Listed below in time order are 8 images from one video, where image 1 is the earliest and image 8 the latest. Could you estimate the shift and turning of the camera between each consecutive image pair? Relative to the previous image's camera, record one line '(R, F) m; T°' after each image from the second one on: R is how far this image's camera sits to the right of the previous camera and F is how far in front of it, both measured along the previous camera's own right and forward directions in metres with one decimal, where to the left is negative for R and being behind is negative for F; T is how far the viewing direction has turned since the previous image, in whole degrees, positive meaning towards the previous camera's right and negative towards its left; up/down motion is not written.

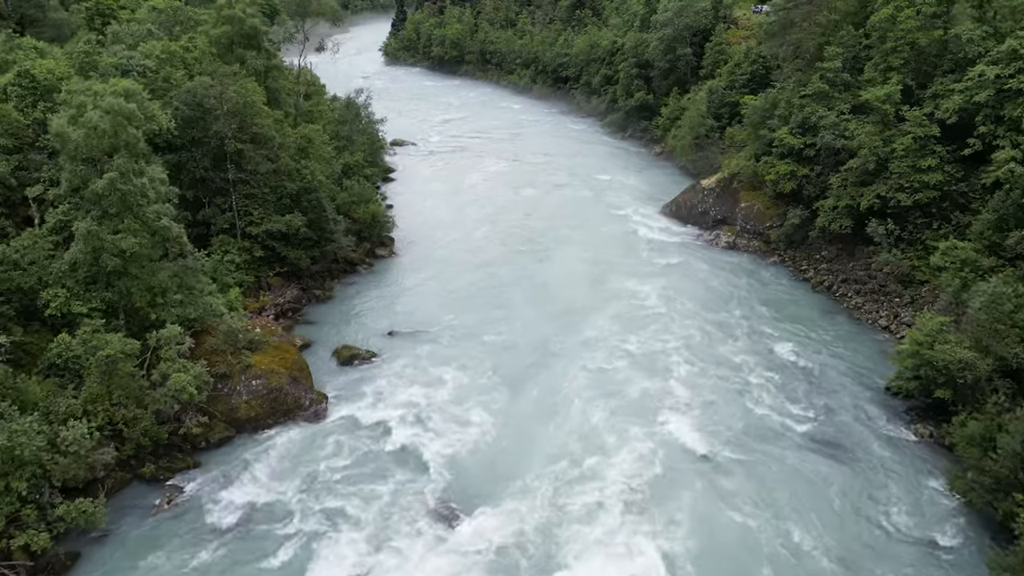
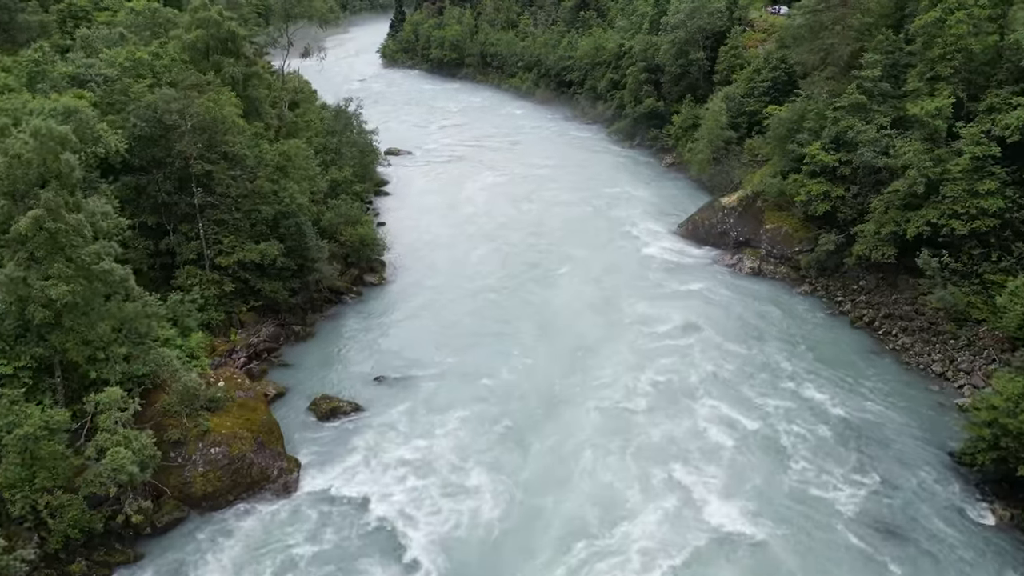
(0.0, +2.6) m; 0°
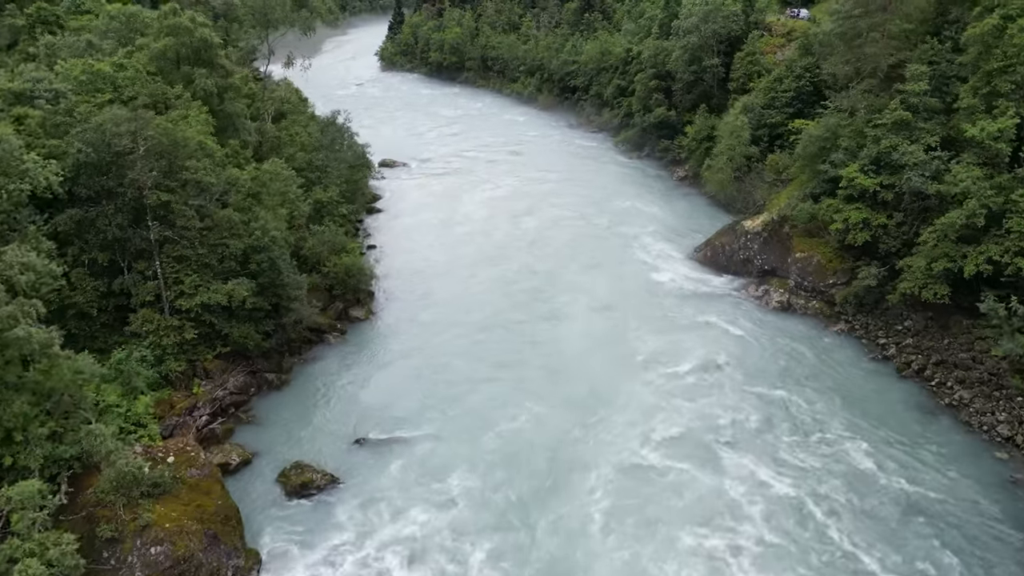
(0.0, +2.5) m; 0°
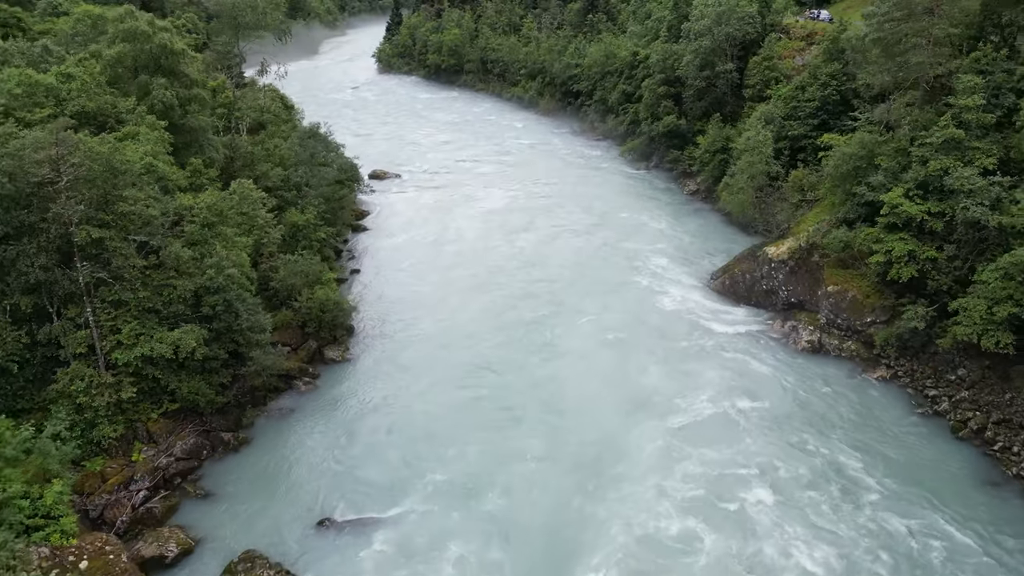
(+0.2, +2.6) m; 0°
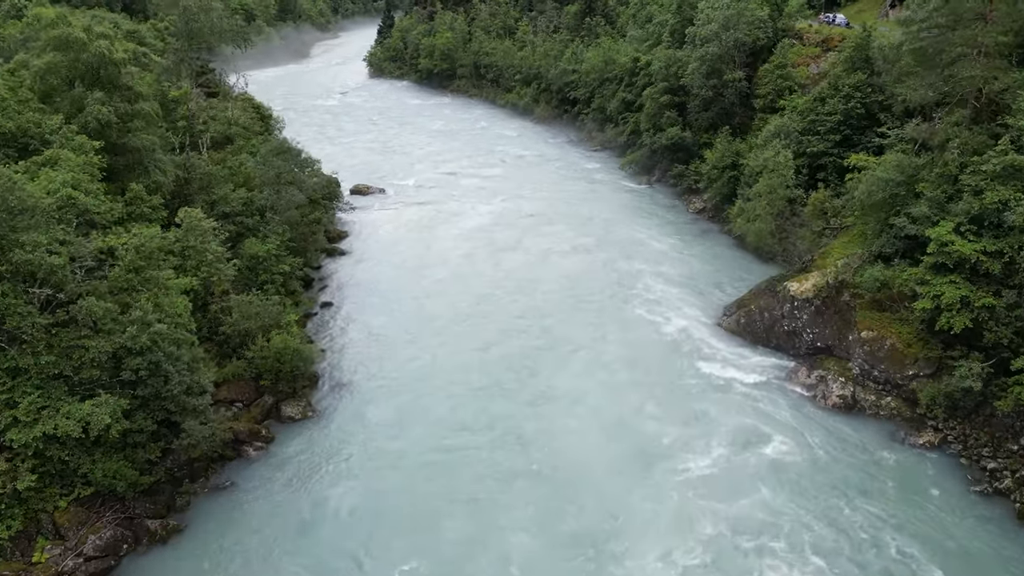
(+0.3, +2.7) m; 0°
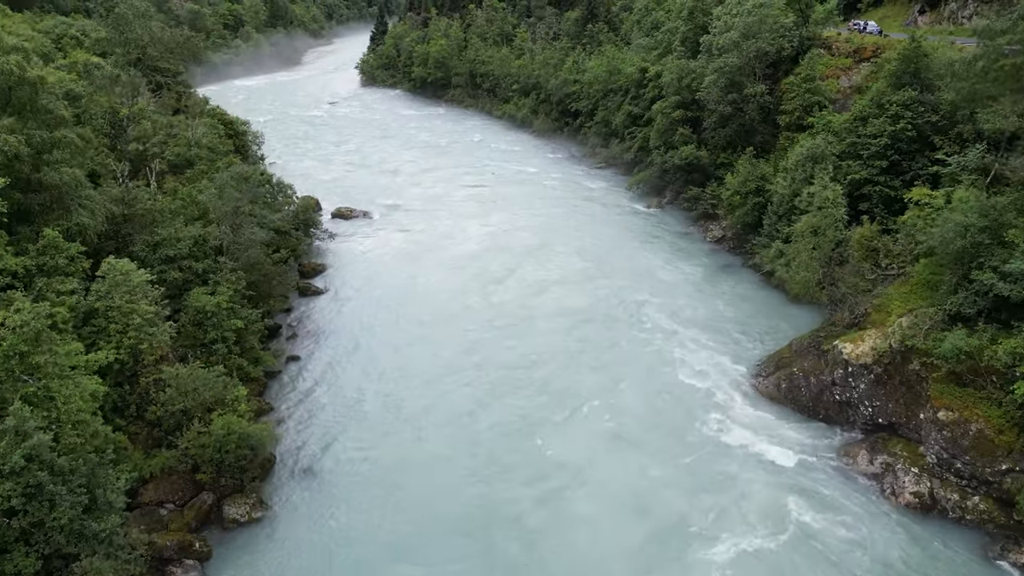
(0.0, +3.3) m; 0°
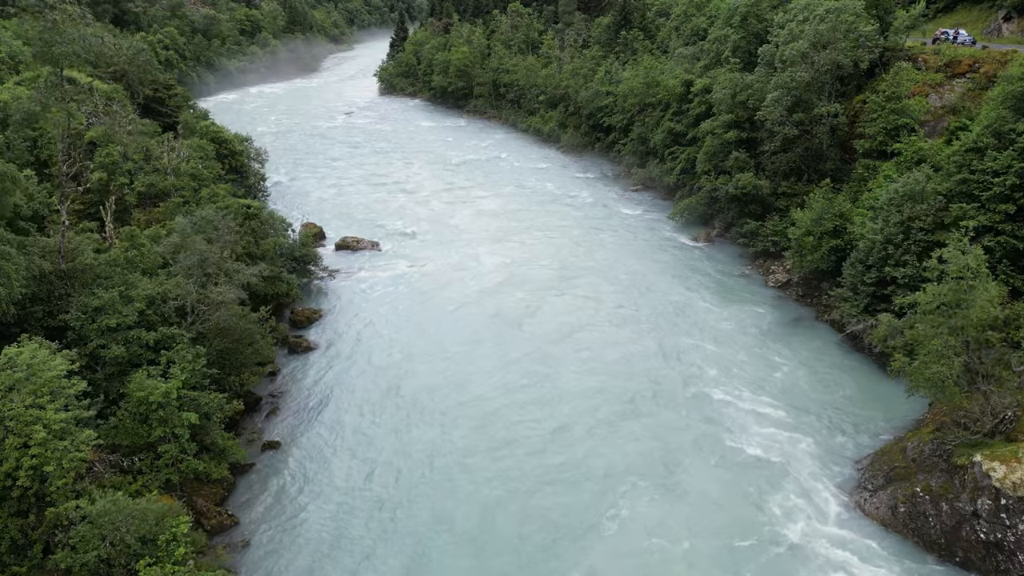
(-0.3, +4.0) m; -2°
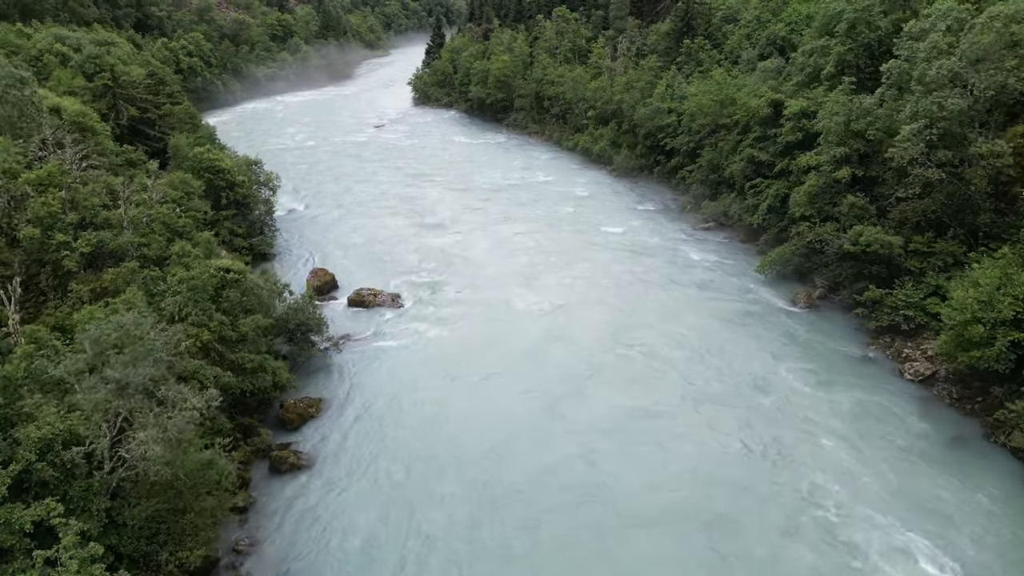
(-0.6, +5.4) m; -3°
